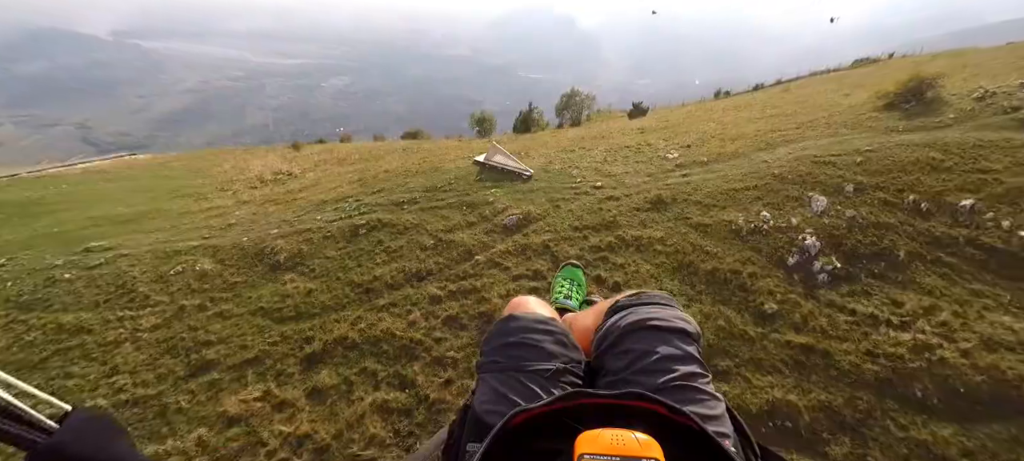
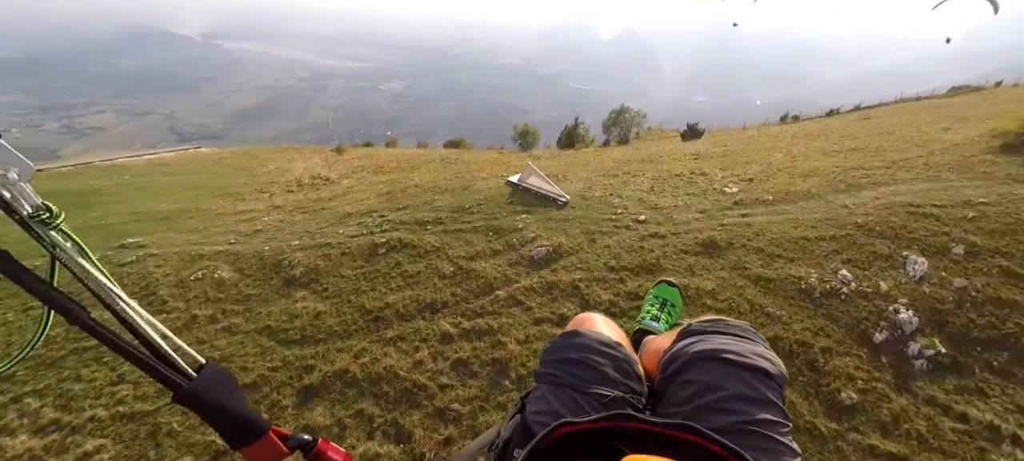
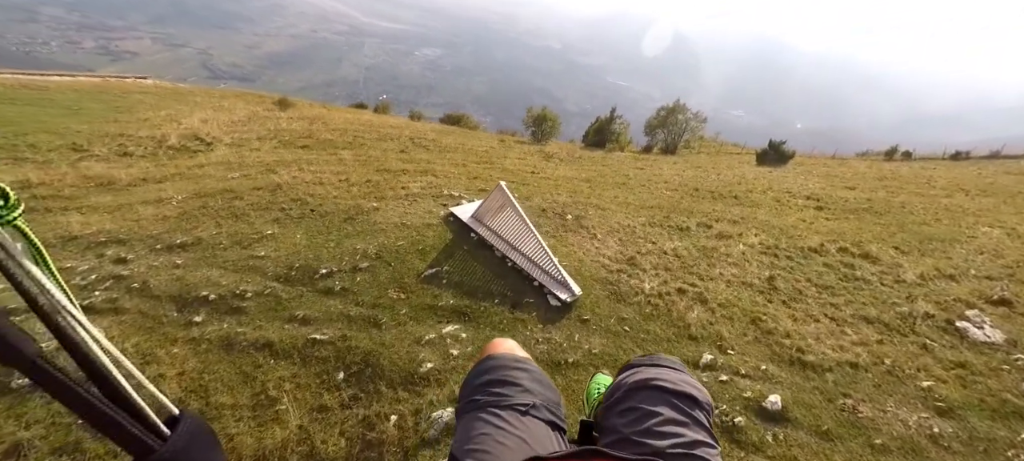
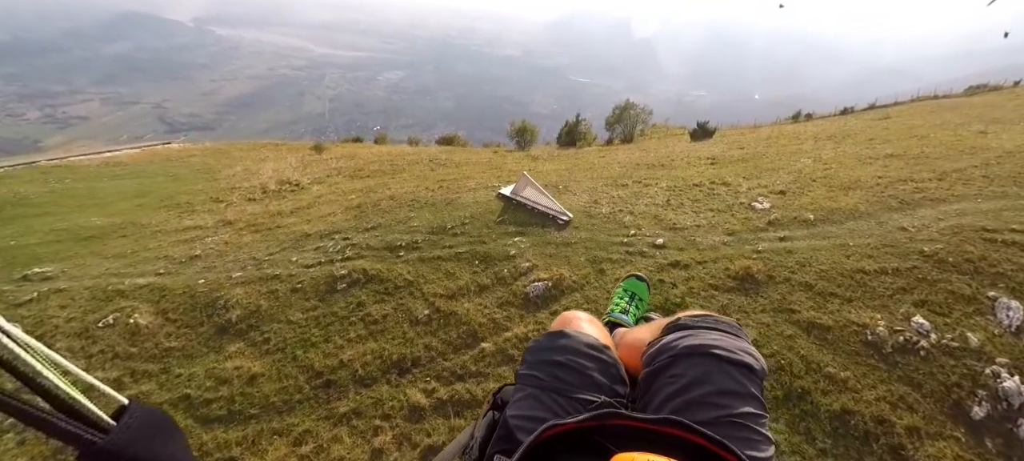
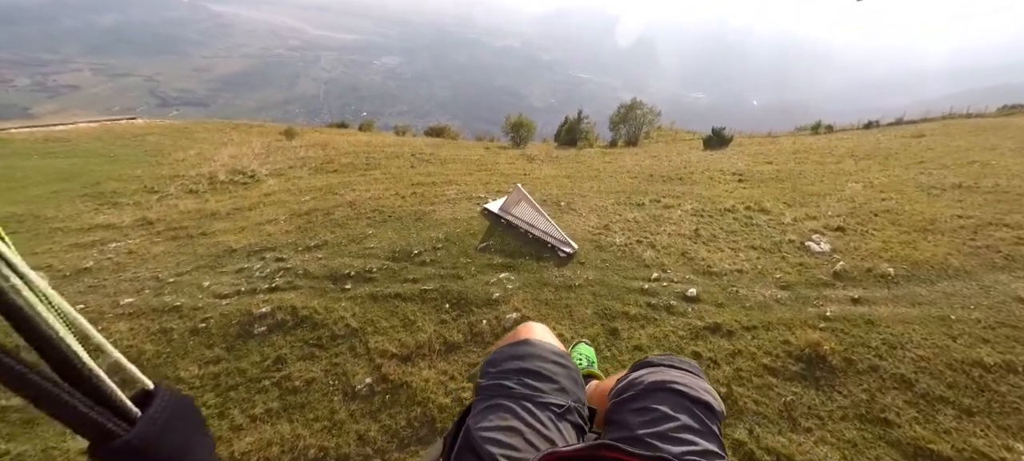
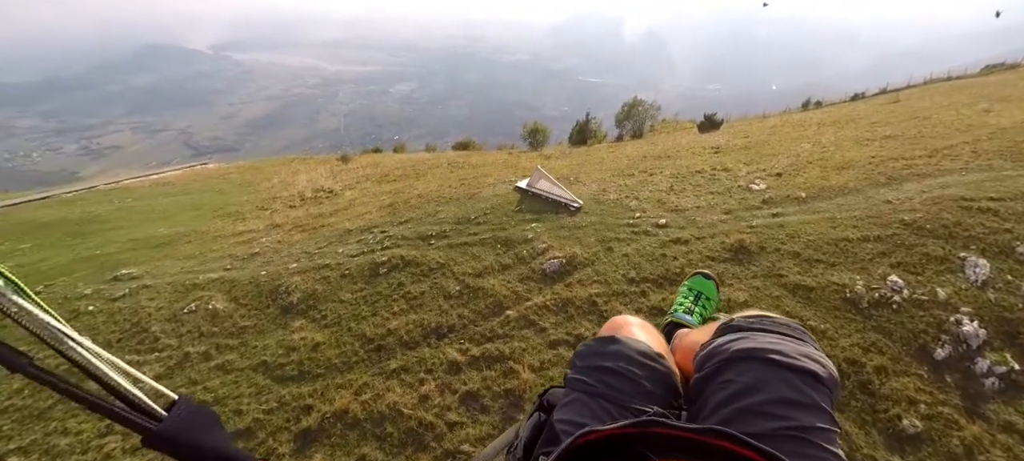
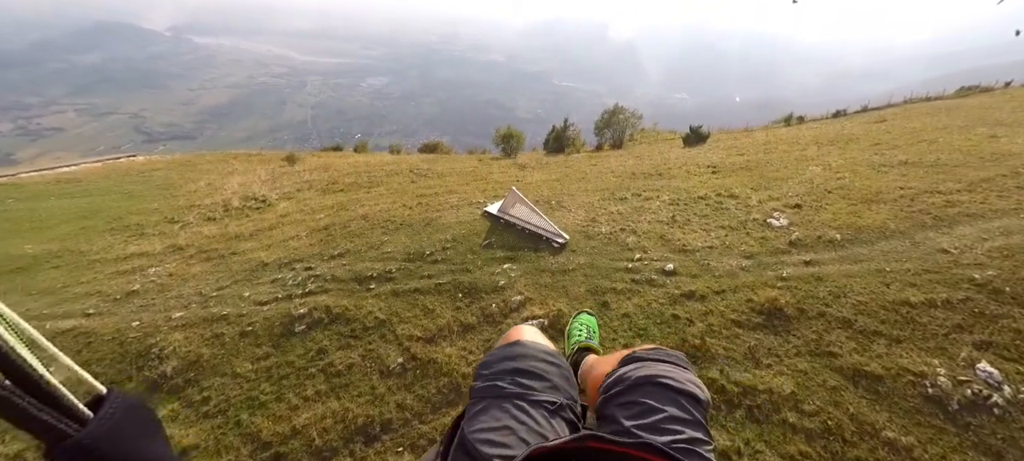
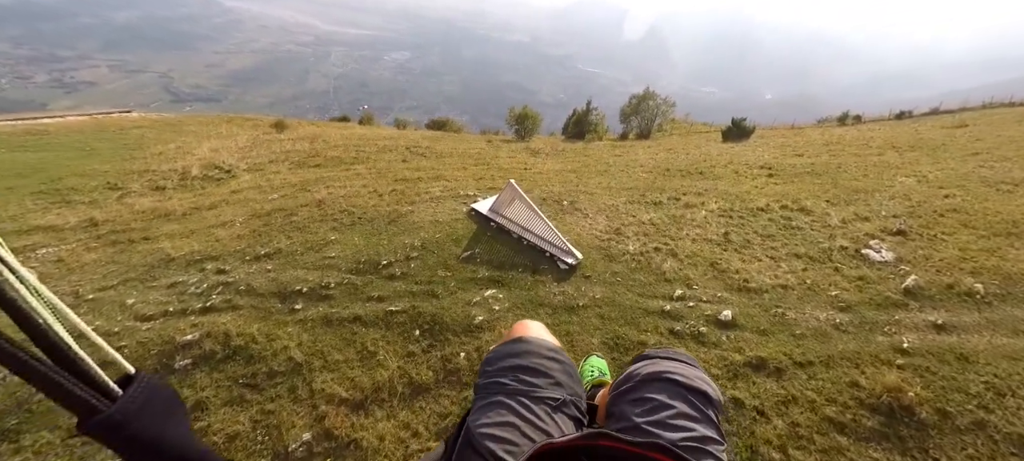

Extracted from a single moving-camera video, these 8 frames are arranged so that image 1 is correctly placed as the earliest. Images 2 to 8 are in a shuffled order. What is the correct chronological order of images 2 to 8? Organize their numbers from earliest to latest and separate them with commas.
2, 6, 4, 7, 5, 8, 3
